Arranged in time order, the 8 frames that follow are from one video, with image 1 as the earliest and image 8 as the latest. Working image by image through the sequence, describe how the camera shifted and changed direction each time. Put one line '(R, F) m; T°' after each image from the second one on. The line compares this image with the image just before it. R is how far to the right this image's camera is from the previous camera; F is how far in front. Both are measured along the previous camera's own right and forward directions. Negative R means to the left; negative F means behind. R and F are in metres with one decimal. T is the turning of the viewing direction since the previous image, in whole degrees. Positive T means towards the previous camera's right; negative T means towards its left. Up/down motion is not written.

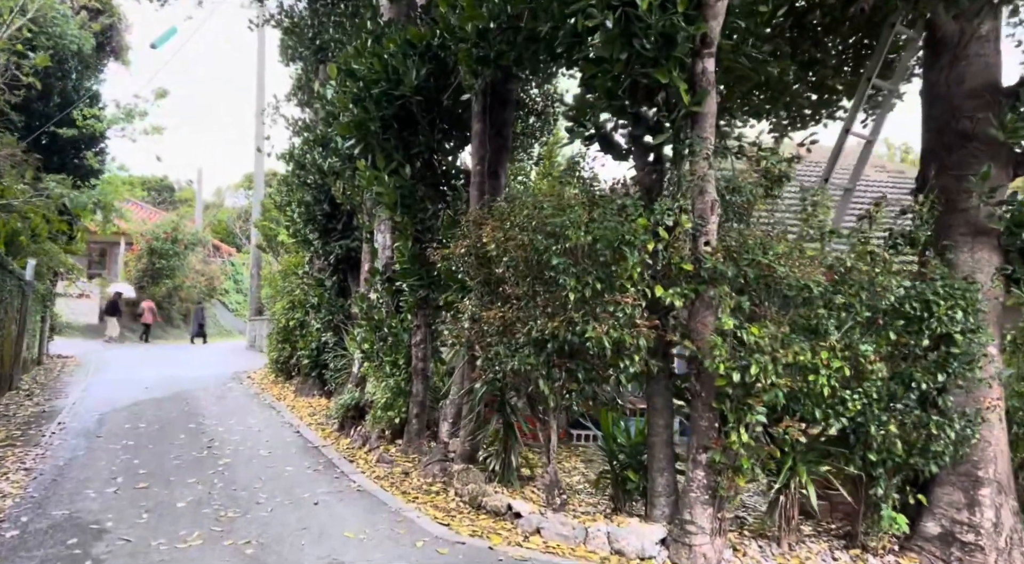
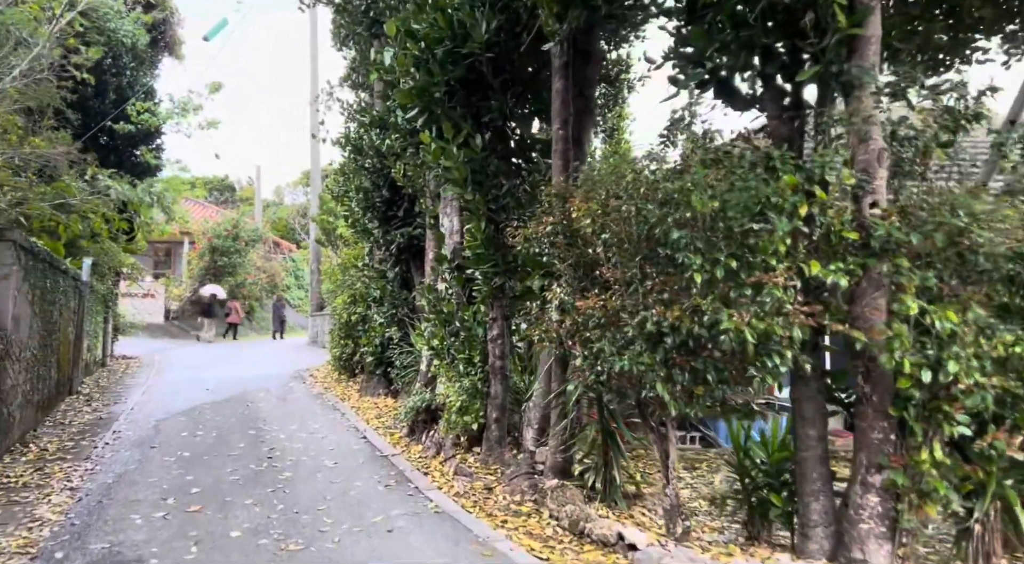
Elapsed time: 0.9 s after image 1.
(-0.3, +1.0) m; -4°
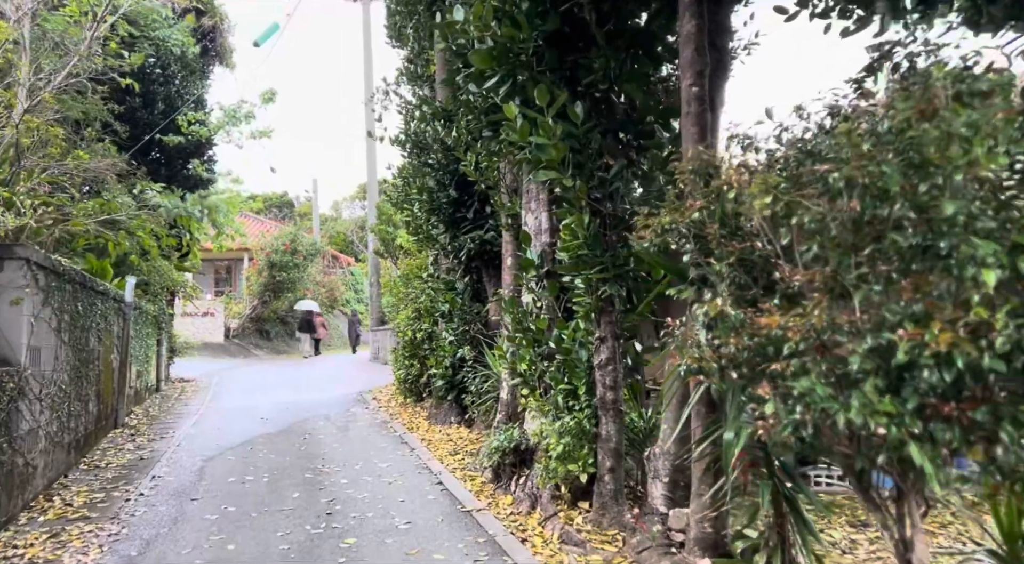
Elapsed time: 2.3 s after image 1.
(-0.4, +1.5) m; -4°
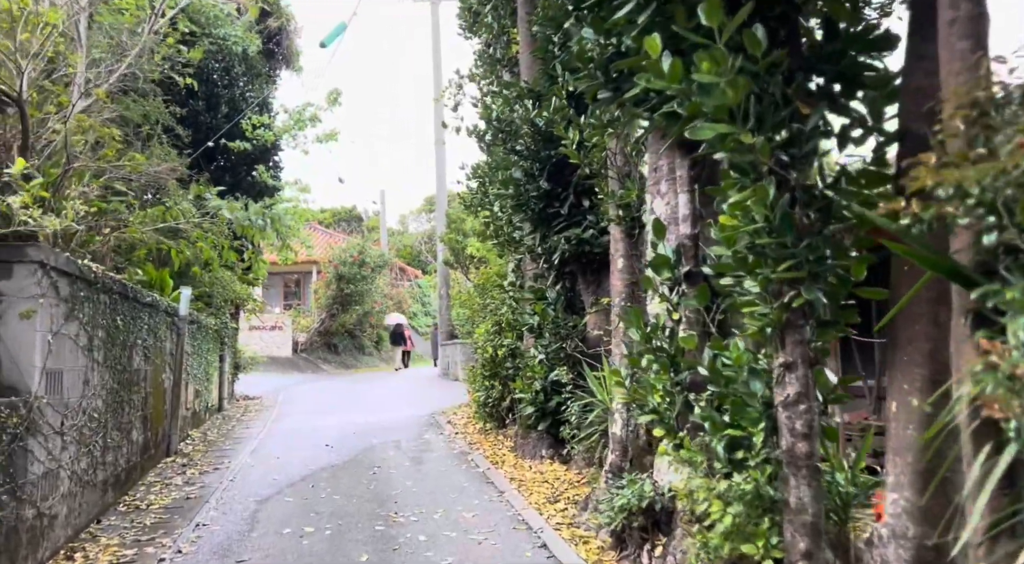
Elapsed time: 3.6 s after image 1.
(-0.4, +1.5) m; -5°
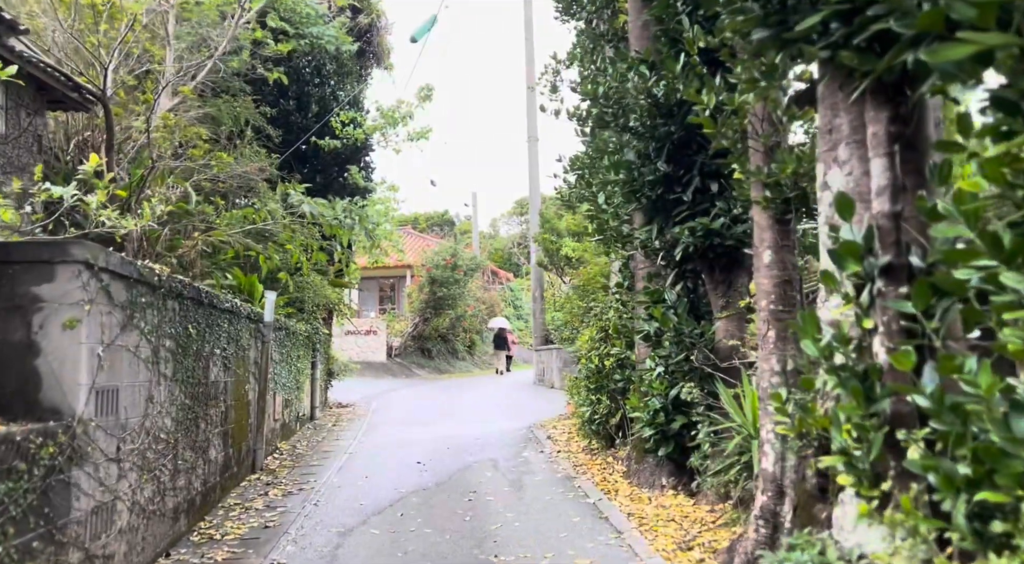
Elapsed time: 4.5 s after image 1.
(-0.2, +1.1) m; -7°
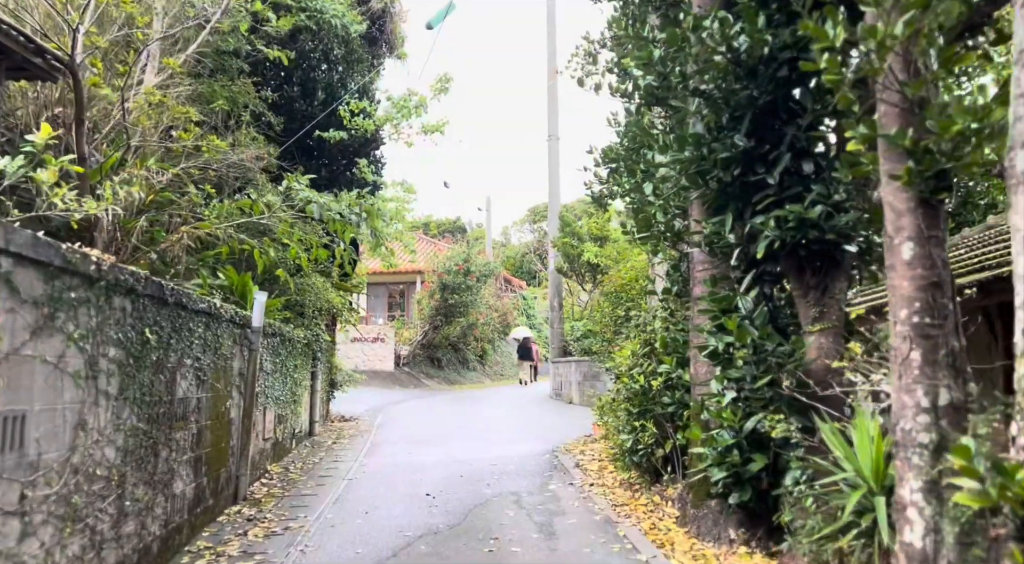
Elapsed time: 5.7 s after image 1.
(-0.2, +1.4) m; -1°
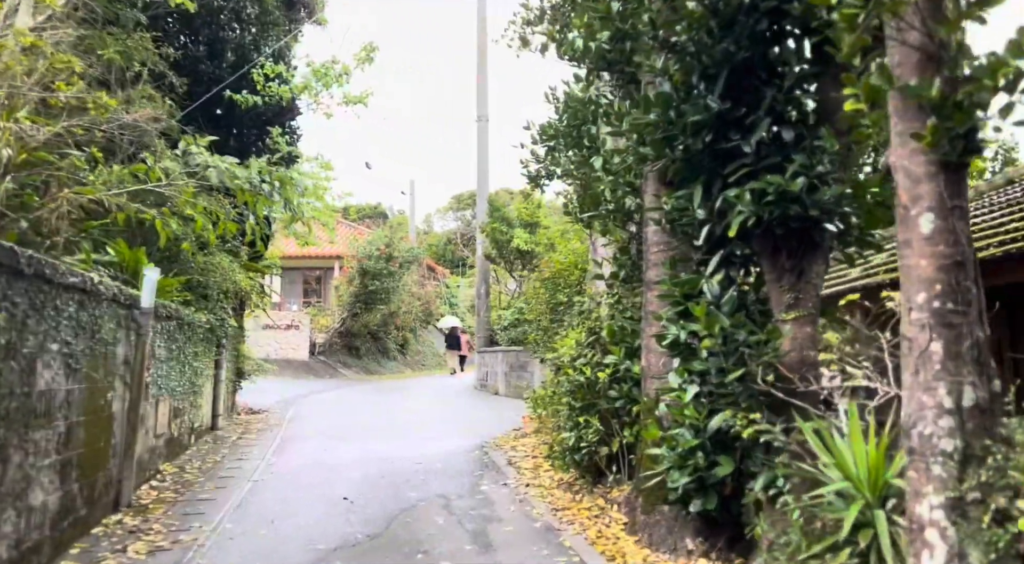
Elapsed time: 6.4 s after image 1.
(-0.1, +0.8) m; +6°
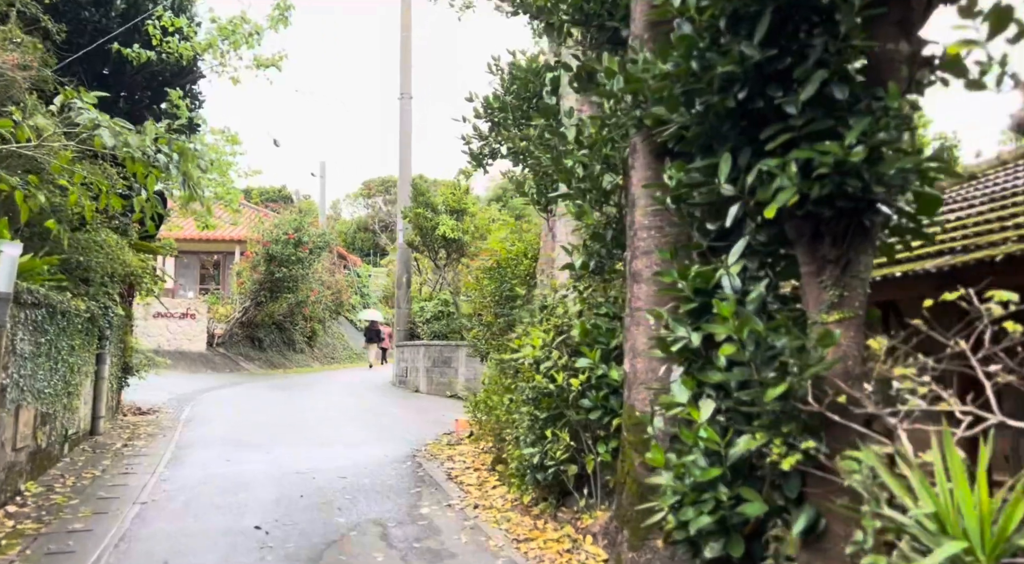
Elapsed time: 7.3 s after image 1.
(-0.4, +1.1) m; +7°
